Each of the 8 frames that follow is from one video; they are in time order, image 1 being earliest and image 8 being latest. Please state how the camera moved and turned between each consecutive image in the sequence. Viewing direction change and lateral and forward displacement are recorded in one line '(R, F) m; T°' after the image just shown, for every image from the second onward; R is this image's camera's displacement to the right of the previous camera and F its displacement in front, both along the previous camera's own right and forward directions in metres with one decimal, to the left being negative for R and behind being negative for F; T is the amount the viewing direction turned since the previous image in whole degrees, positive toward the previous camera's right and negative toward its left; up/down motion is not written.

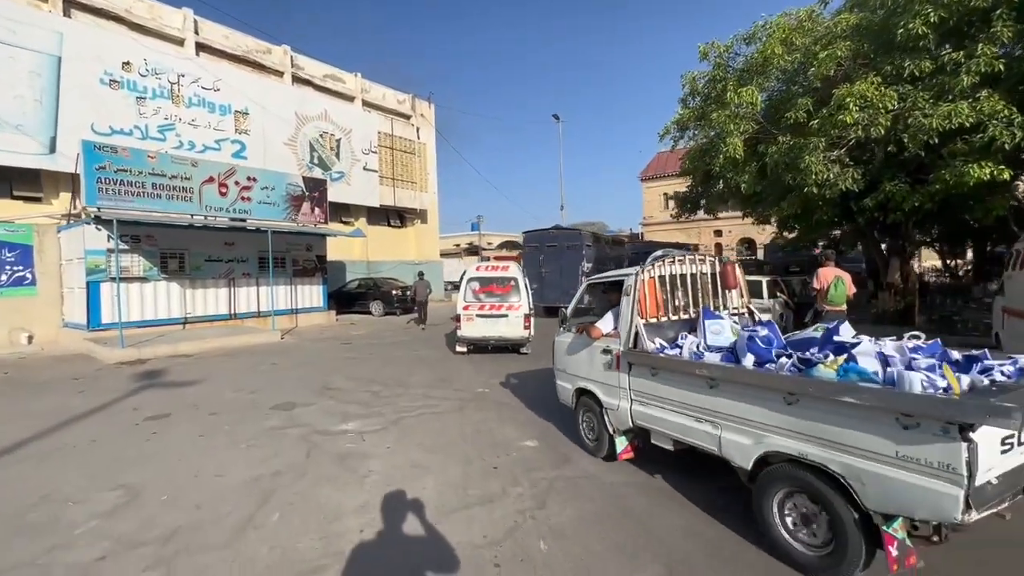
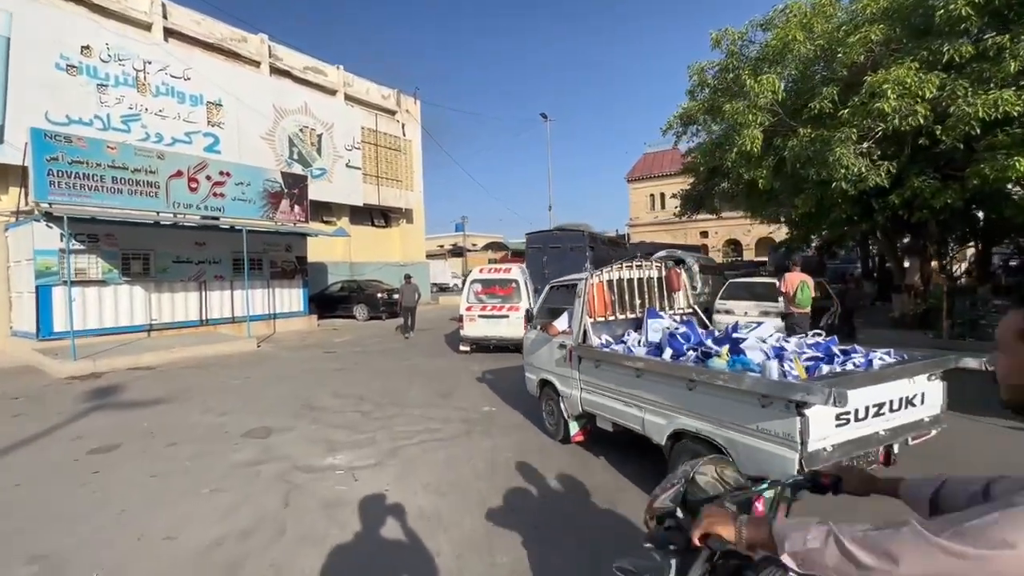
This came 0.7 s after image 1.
(-0.4, +1.0) m; +2°
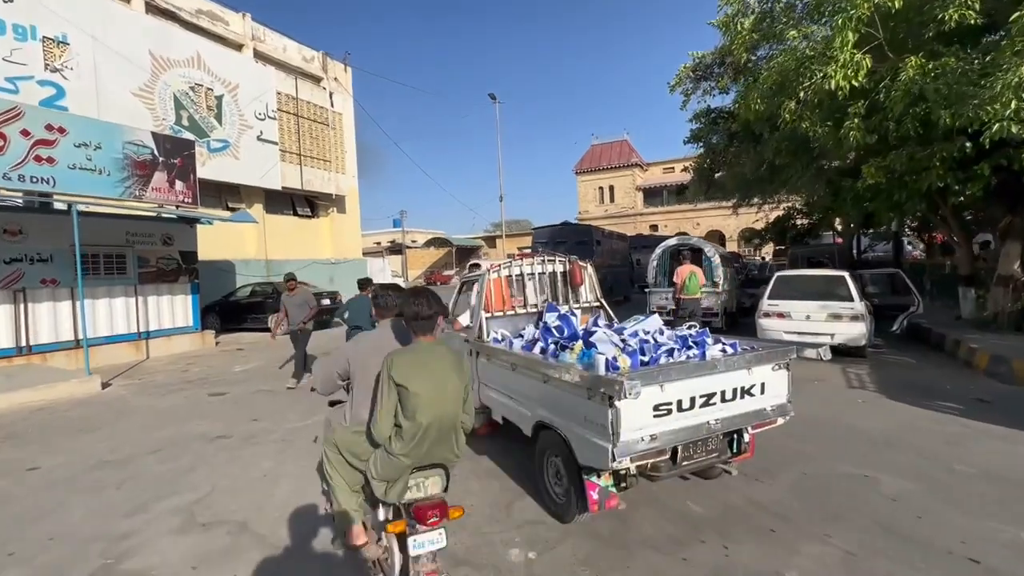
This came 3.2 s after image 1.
(-0.9, +4.0) m; +7°
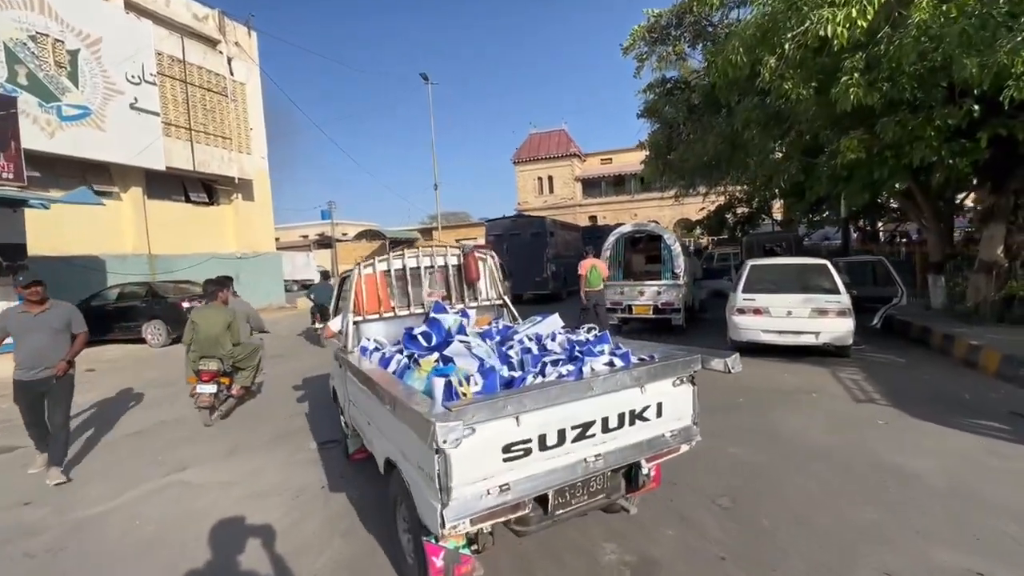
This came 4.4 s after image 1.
(+0.2, +2.0) m; +7°
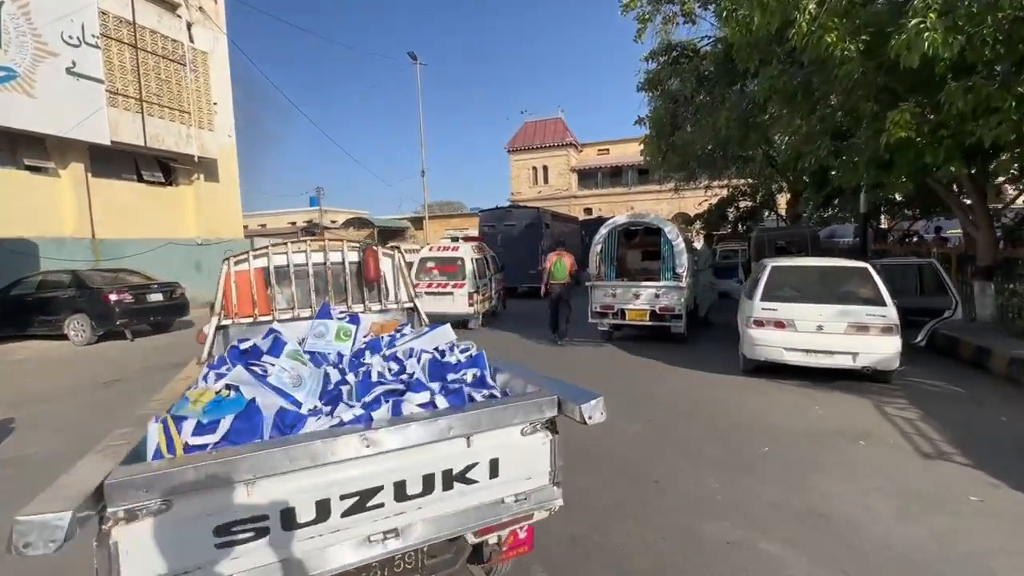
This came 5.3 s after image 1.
(+0.4, +1.7) m; +1°
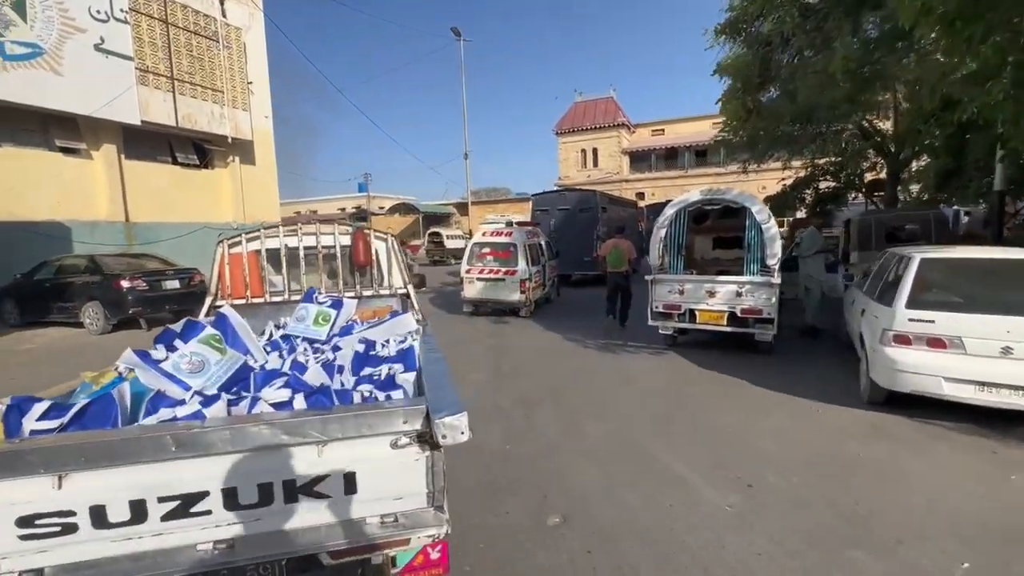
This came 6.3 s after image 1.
(+0.1, +1.7) m; -6°
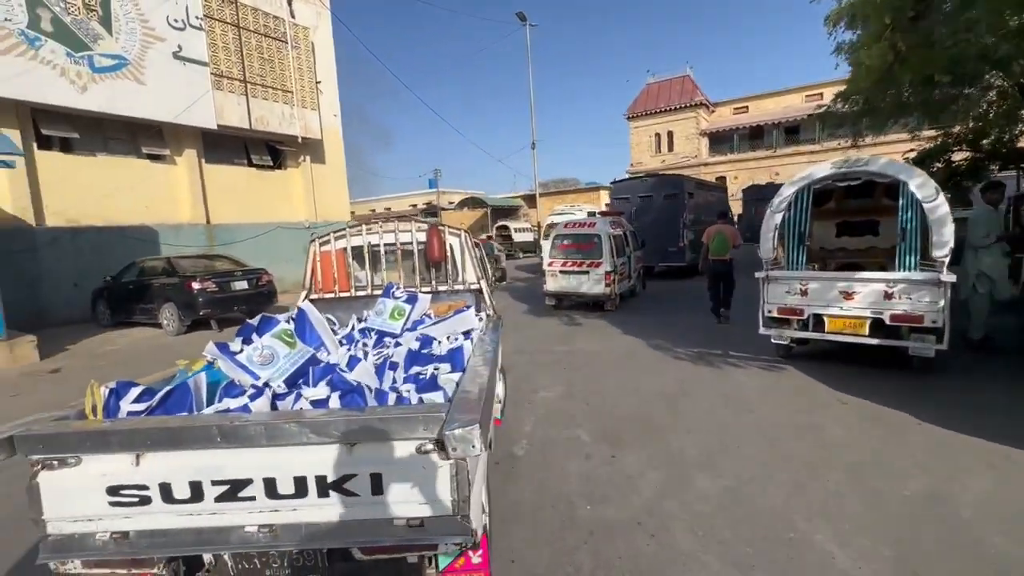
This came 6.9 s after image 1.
(-0.1, +1.1) m; -8°
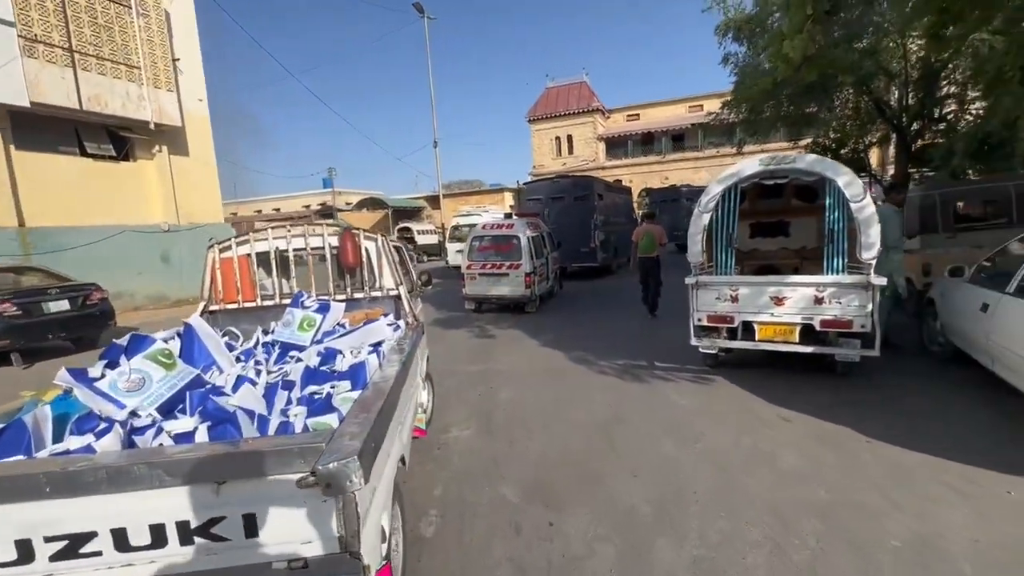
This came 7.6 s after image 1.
(0.0, +1.1) m; +11°
